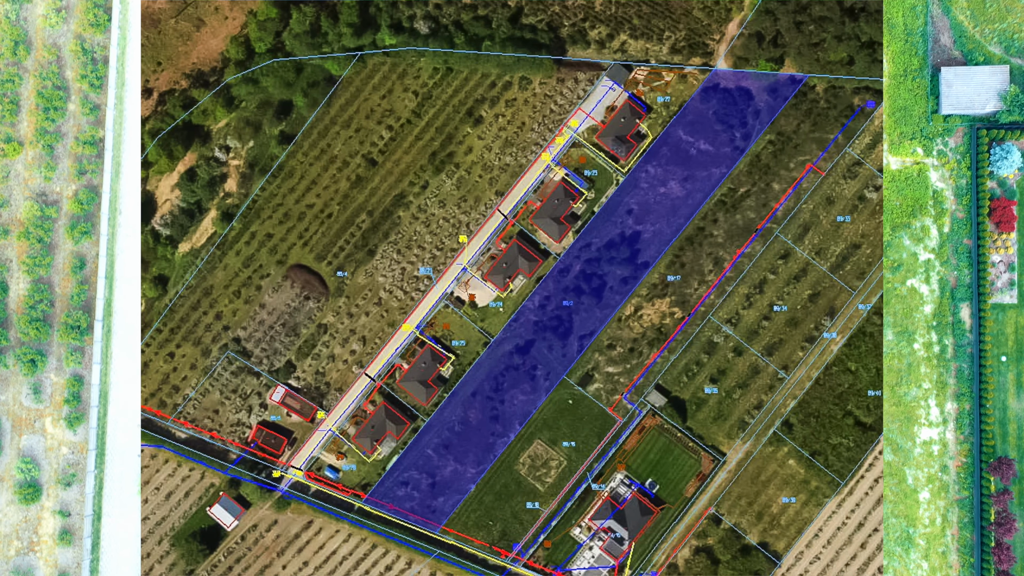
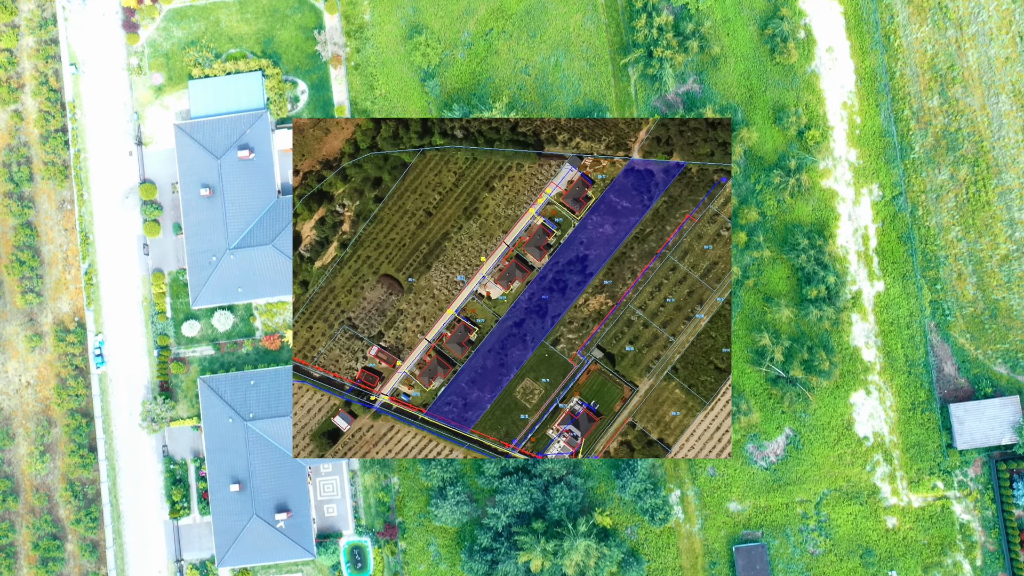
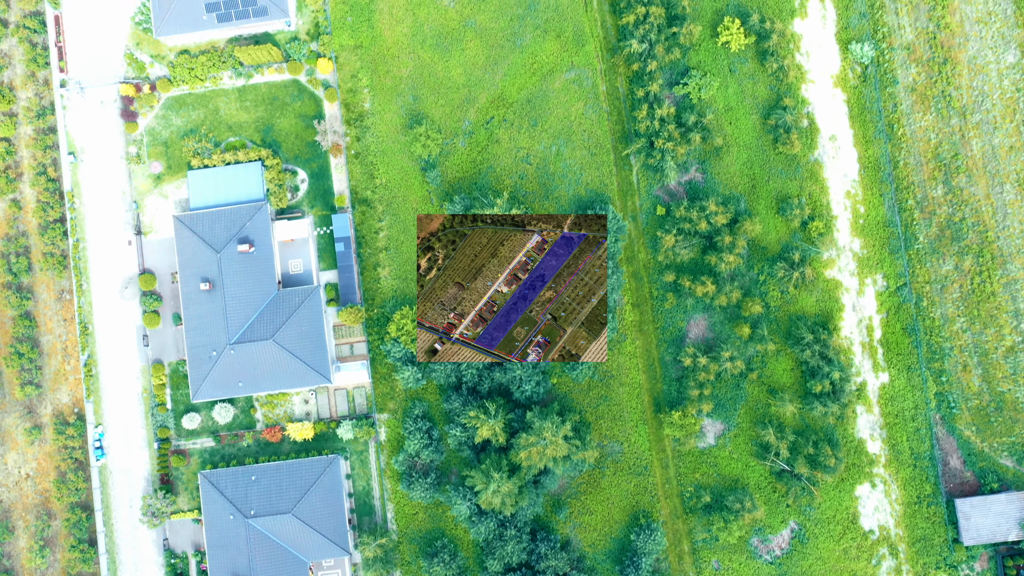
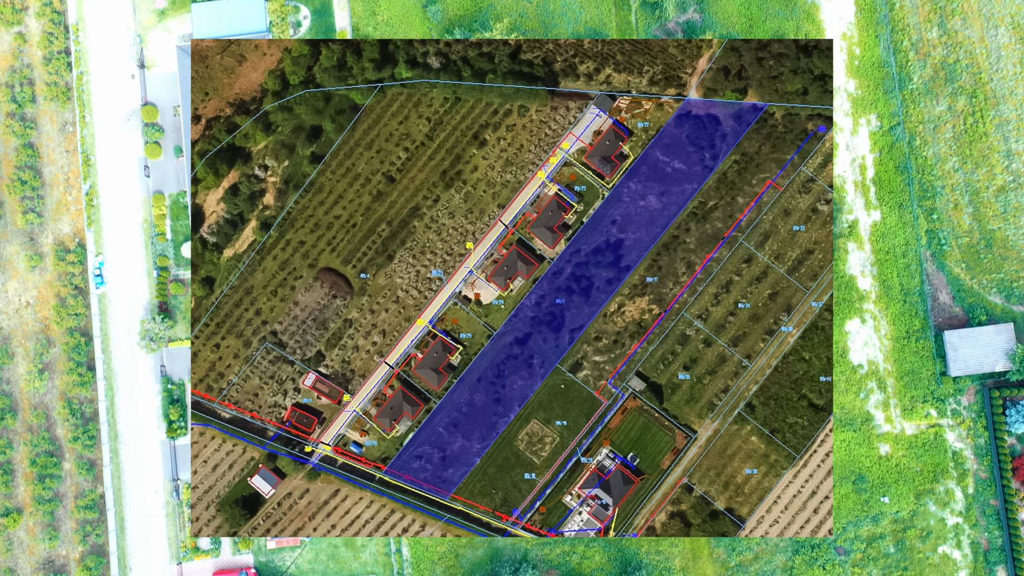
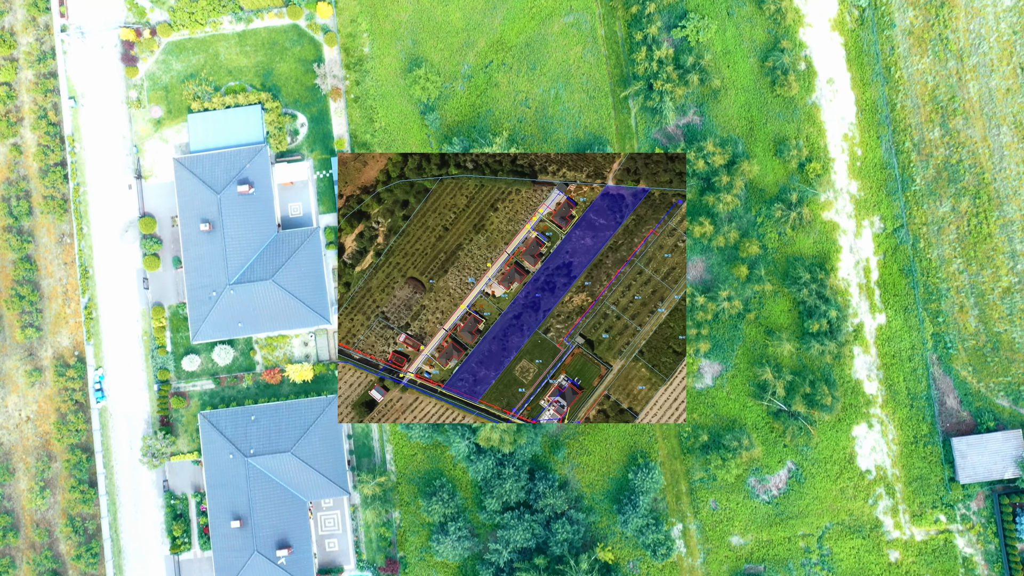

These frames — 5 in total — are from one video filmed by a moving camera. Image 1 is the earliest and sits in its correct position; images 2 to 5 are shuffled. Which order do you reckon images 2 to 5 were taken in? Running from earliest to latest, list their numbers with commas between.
4, 2, 5, 3
